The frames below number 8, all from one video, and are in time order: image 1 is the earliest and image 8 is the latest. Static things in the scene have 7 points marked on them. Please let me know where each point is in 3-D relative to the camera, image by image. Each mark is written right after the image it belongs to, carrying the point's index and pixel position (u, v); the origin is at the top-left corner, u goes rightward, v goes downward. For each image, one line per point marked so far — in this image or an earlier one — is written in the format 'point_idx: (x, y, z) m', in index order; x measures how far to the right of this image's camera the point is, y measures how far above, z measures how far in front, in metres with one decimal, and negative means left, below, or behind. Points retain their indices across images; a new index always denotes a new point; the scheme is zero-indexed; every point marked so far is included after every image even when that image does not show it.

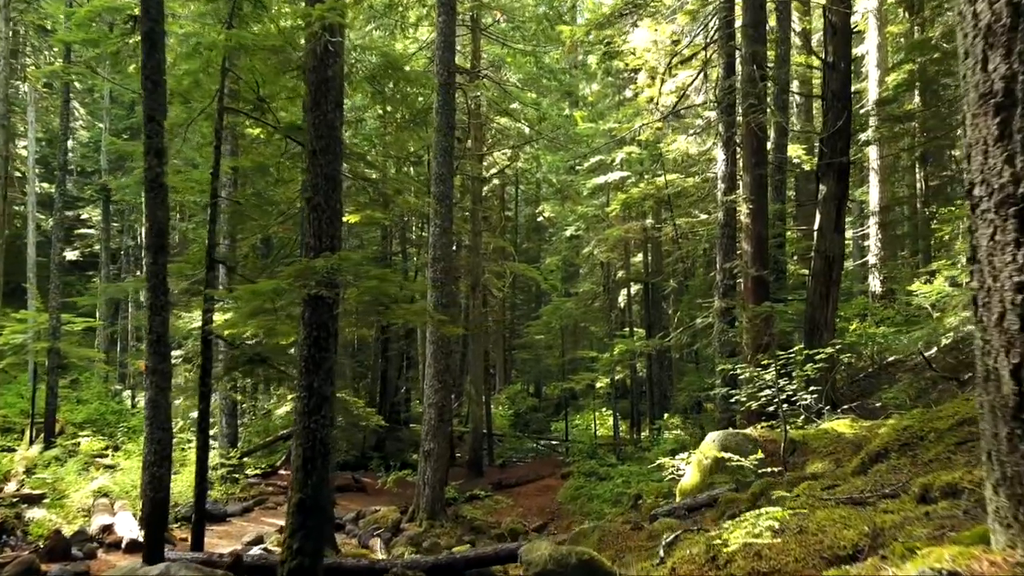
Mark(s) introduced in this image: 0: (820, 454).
0: (+2.7, -1.5, +6.8) m
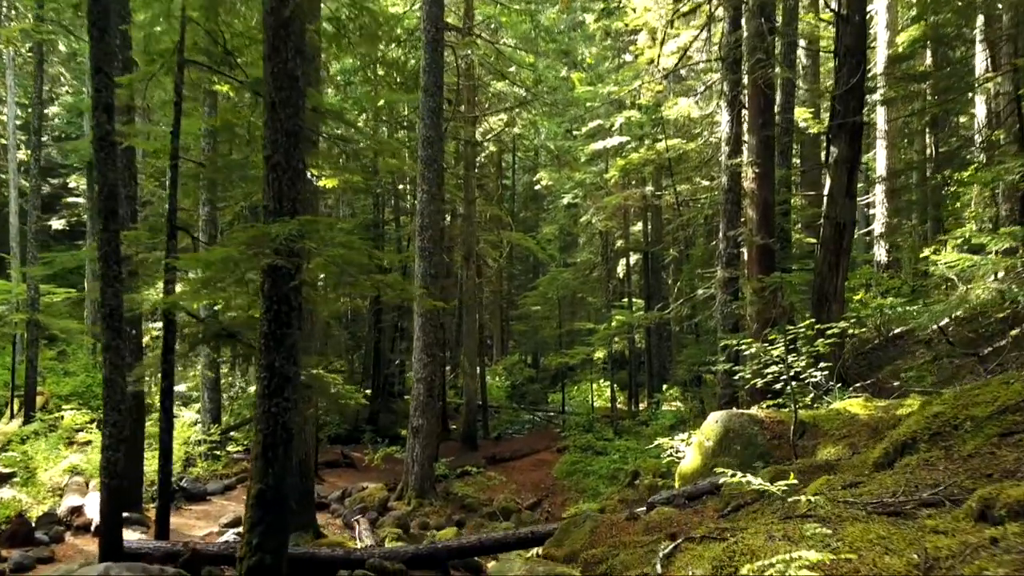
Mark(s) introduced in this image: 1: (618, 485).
0: (+2.6, -1.2, +6.3) m
1: (+1.8, -3.3, +12.9) m
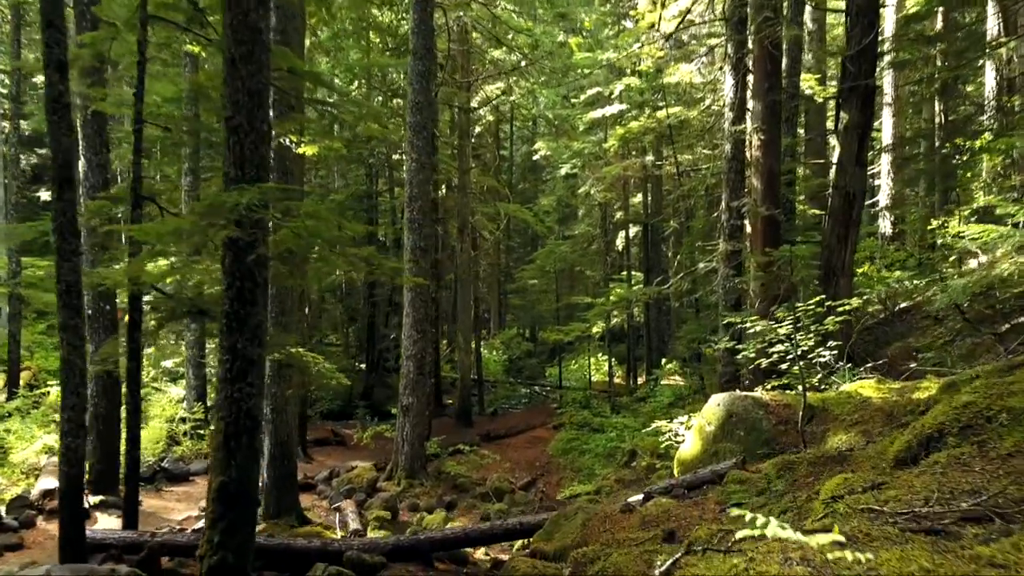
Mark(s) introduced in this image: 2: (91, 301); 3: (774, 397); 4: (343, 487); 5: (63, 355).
0: (+2.5, -1.0, +5.8) m
1: (+1.6, -2.9, +12.5) m
2: (-4.9, -0.2, +9.1) m
3: (+2.3, -0.9, +6.7) m
4: (-2.5, -2.9, +11.4) m
5: (-3.6, -0.5, +6.2) m
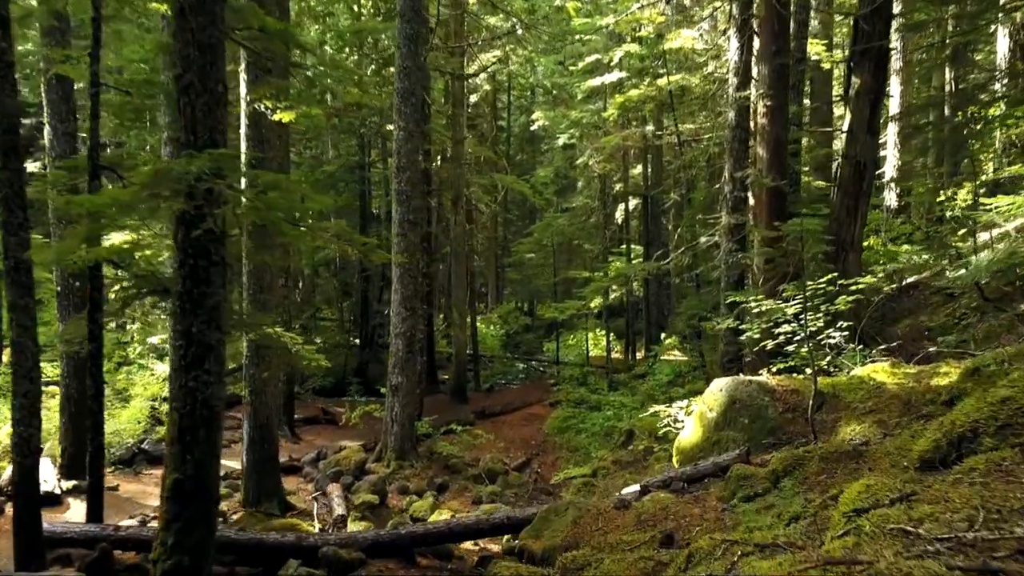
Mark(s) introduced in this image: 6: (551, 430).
0: (+2.4, -0.9, +5.4) m
1: (+1.5, -2.5, +12.1) m
2: (-5.0, +0.1, +8.6) m
3: (+2.2, -0.8, +6.3) m
4: (-2.6, -2.6, +11.0) m
5: (-3.7, -0.4, +5.7) m
6: (+0.8, -2.7, +14.7) m
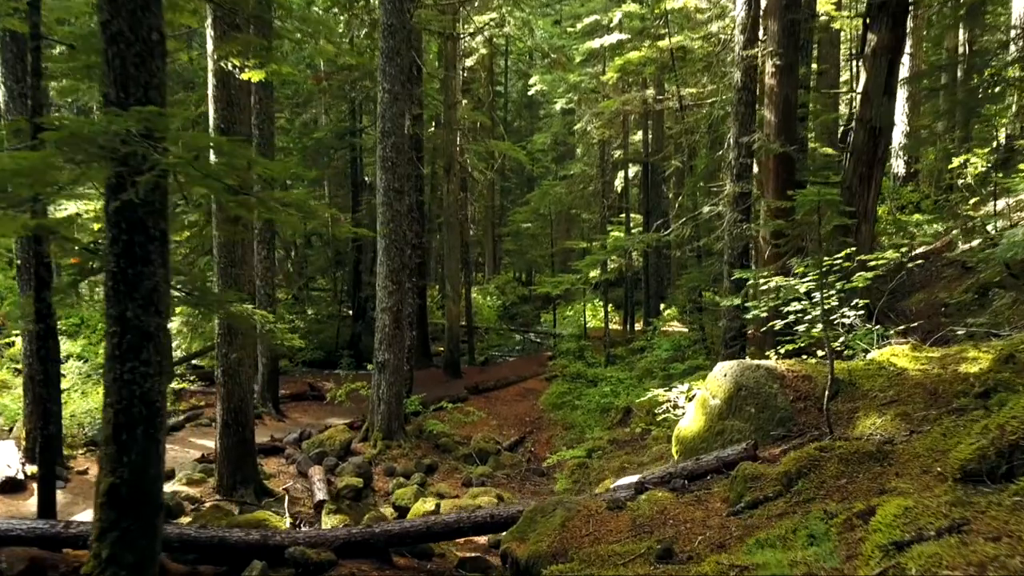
0: (+2.3, -0.7, +4.9) m
1: (+1.4, -2.1, +11.7) m
2: (-5.1, +0.4, +8.0) m
3: (+2.0, -0.6, +5.7) m
4: (-2.7, -2.2, +10.6) m
5: (-3.8, -0.2, +5.2) m
6: (+0.6, -2.2, +14.2) m
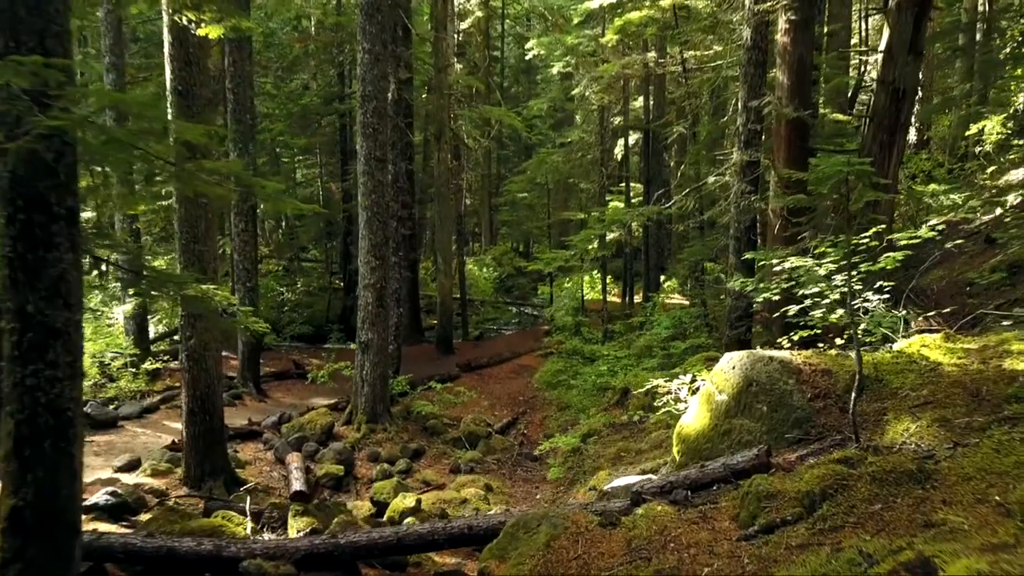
0: (+2.2, -0.7, +4.2) m
1: (+1.3, -1.7, +11.1) m
2: (-5.2, +0.6, +7.4) m
3: (+1.9, -0.5, +5.1) m
4: (-2.8, -1.9, +10.0) m
5: (-3.9, -0.1, +4.5) m
6: (+0.5, -1.7, +13.6) m
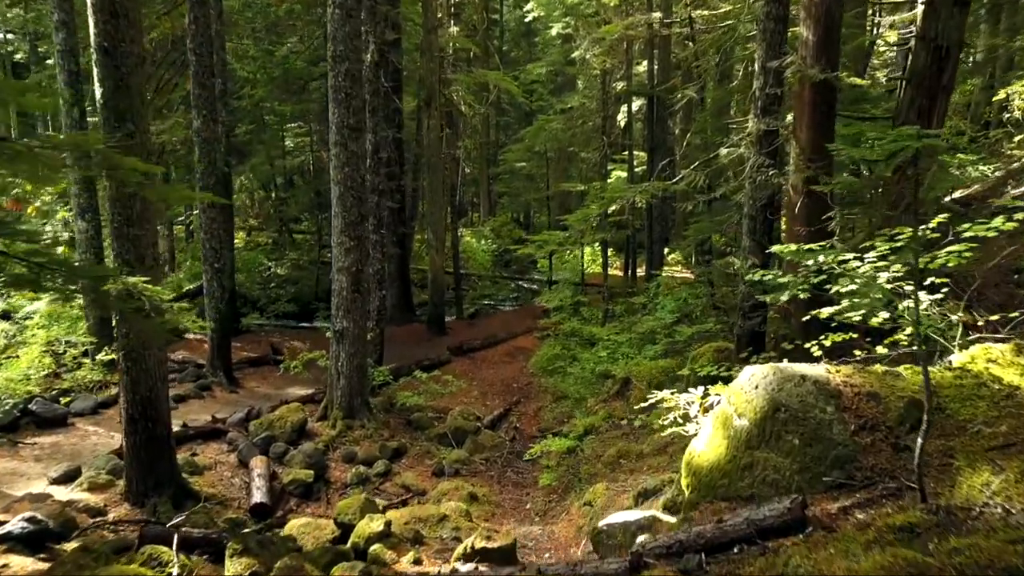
0: (+2.0, -0.7, +3.3) m
1: (+1.2, -1.5, +10.2) m
2: (-5.4, +0.7, +6.4) m
3: (+1.8, -0.5, +4.1) m
4: (-2.9, -1.7, +9.1) m
5: (-4.1, -0.2, +3.6) m
6: (+0.4, -1.4, +12.7) m
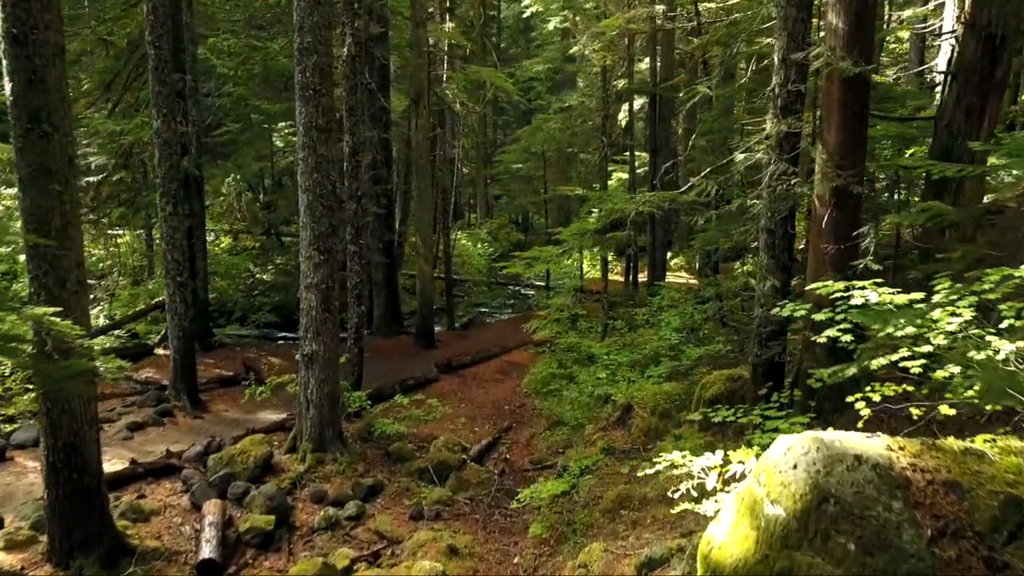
0: (+1.9, -0.9, +2.4) m
1: (+1.1, -1.7, +9.3) m
2: (-5.5, +0.5, +5.5) m
3: (+1.7, -0.7, +3.2) m
4: (-3.1, -1.9, +8.2) m
5: (-4.2, -0.4, +2.7) m
6: (+0.3, -1.6, +11.8) m
